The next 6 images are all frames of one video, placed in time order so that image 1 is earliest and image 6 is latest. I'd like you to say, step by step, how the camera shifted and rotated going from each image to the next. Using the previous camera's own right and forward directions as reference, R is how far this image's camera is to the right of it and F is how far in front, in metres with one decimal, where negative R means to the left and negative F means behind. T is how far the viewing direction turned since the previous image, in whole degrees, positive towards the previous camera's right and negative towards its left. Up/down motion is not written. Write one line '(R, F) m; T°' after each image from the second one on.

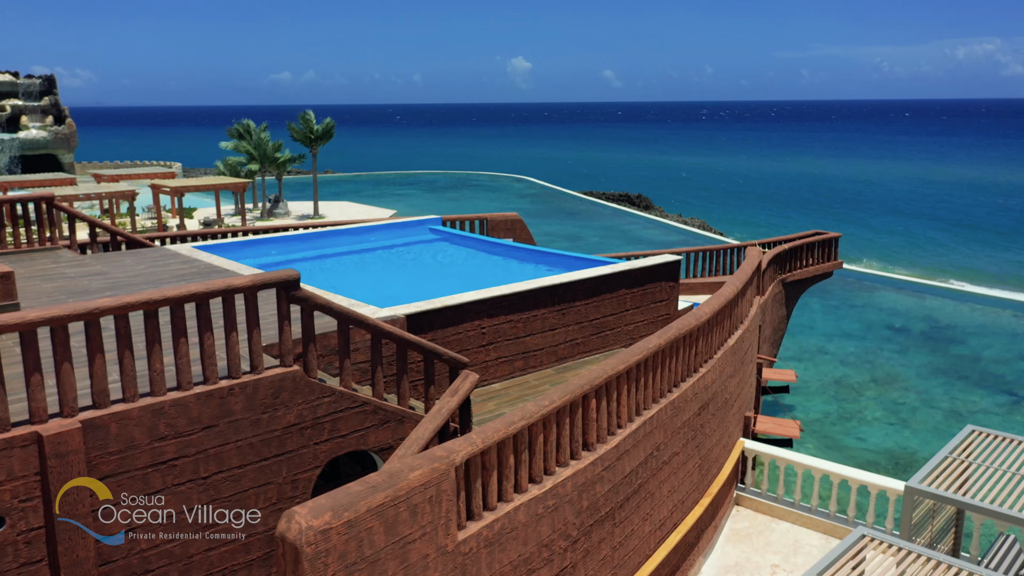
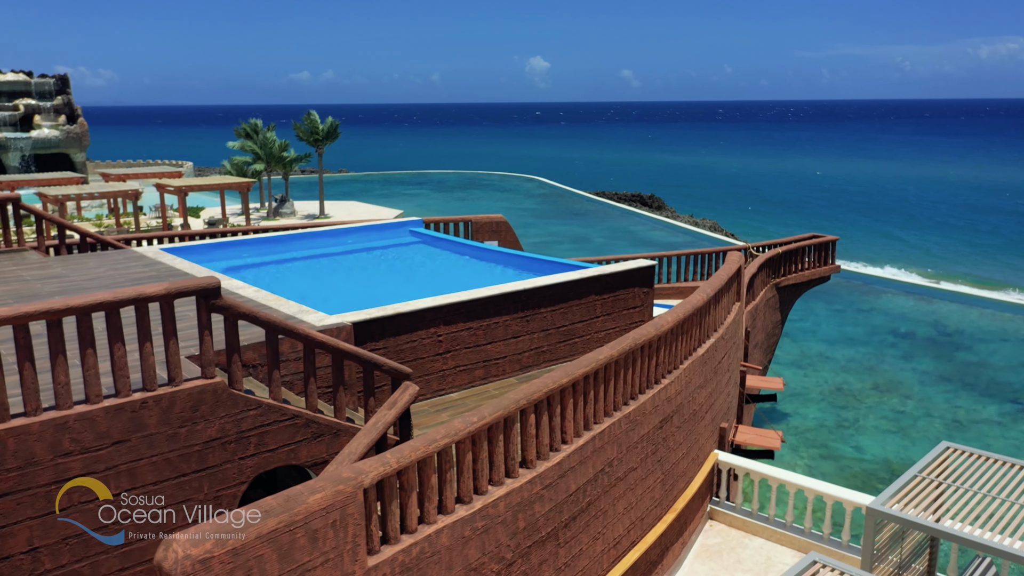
(+0.5, +0.3) m; -1°
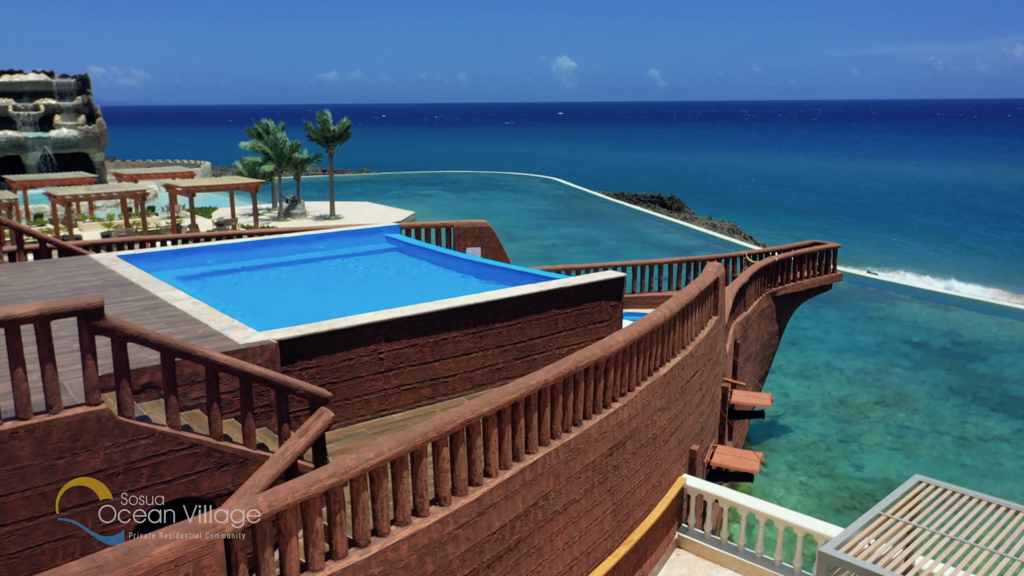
(+0.6, +0.4) m; -2°
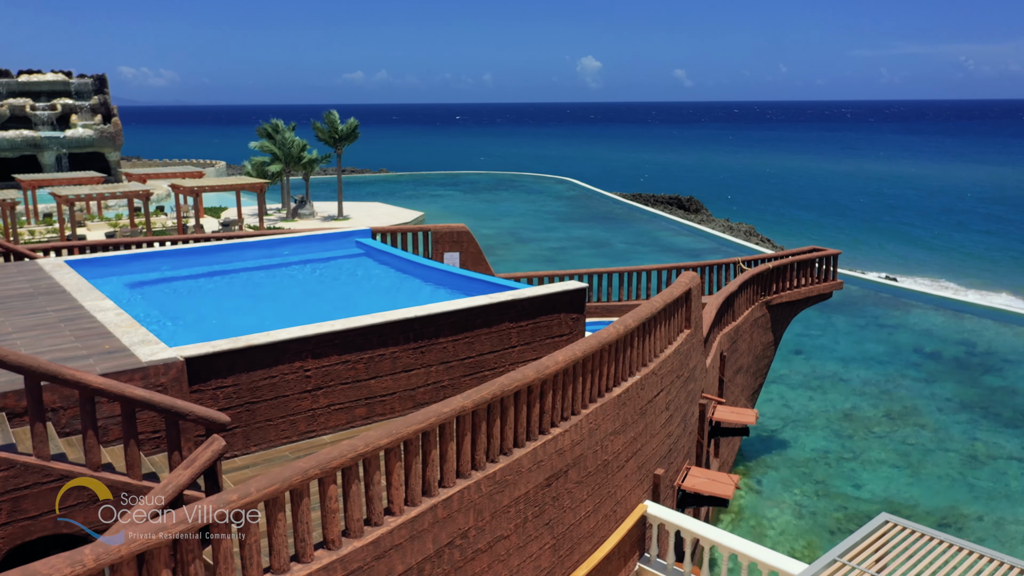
(+0.6, +0.5) m; -2°
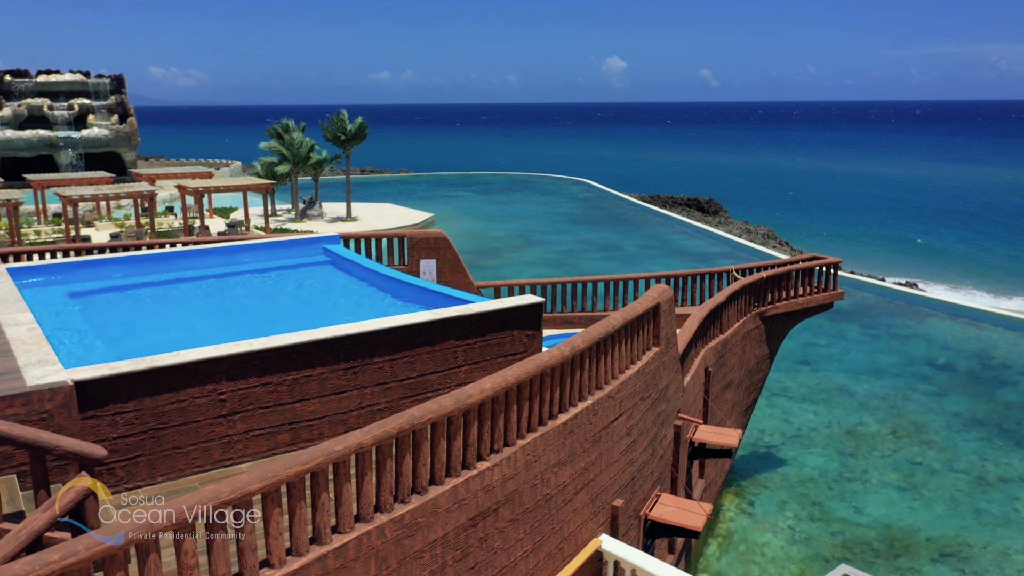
(+0.6, +0.6) m; -2°
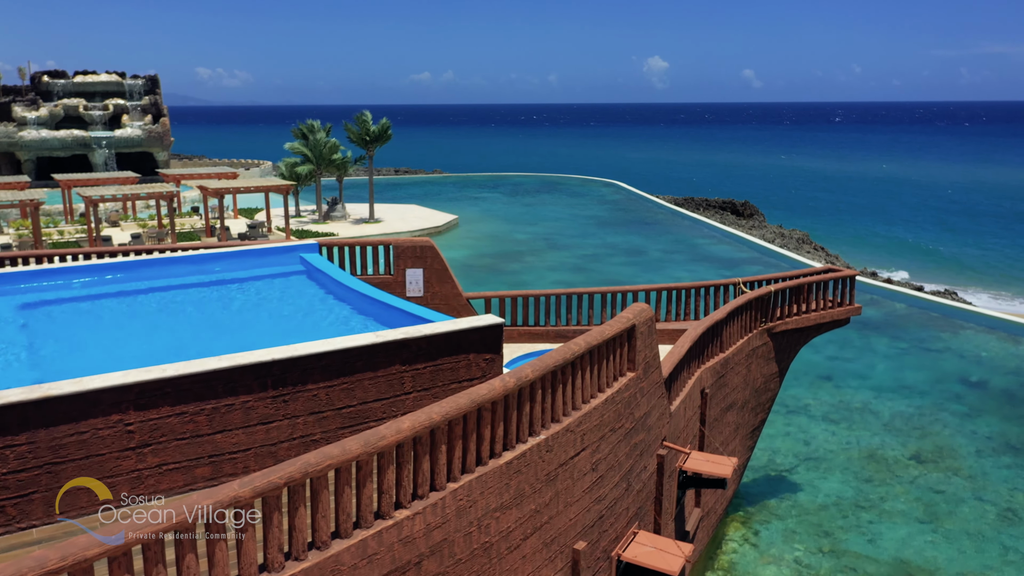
(+0.6, +0.6) m; -3°
